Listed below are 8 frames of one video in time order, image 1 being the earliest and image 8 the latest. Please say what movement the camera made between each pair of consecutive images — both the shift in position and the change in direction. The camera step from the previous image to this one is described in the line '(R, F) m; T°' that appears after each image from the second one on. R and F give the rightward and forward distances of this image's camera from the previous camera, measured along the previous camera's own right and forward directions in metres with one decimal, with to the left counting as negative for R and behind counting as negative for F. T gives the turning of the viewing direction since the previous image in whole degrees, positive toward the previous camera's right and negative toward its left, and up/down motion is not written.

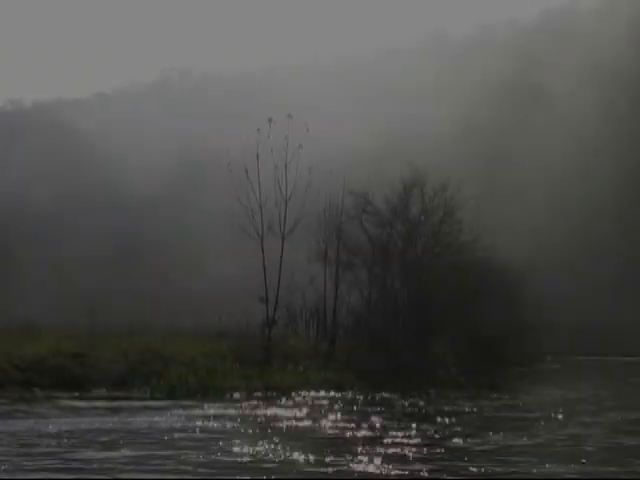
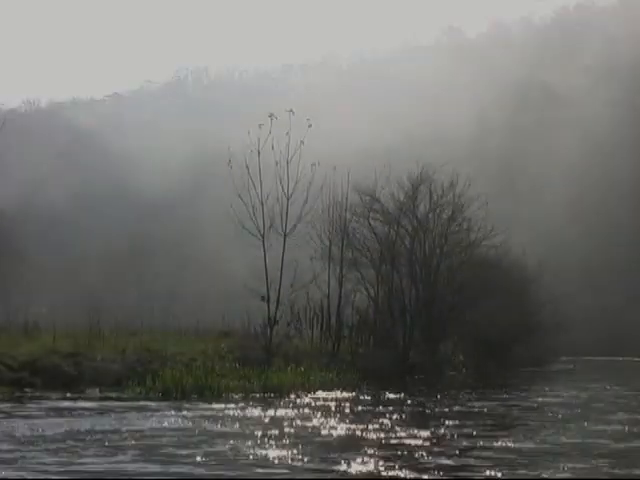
(-1.4, +0.6) m; +2°
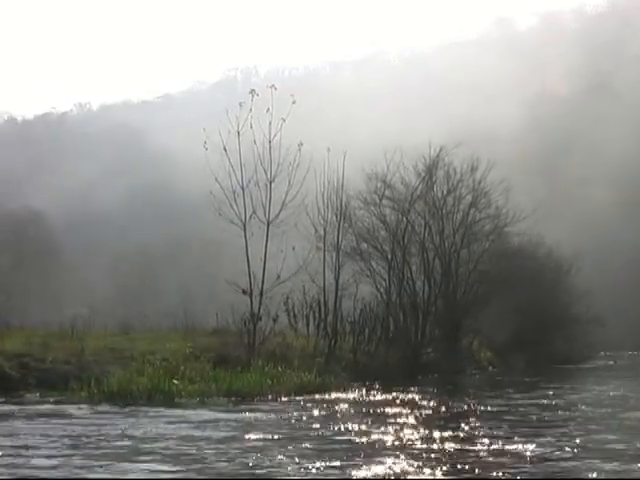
(+2.4, +3.1) m; -3°
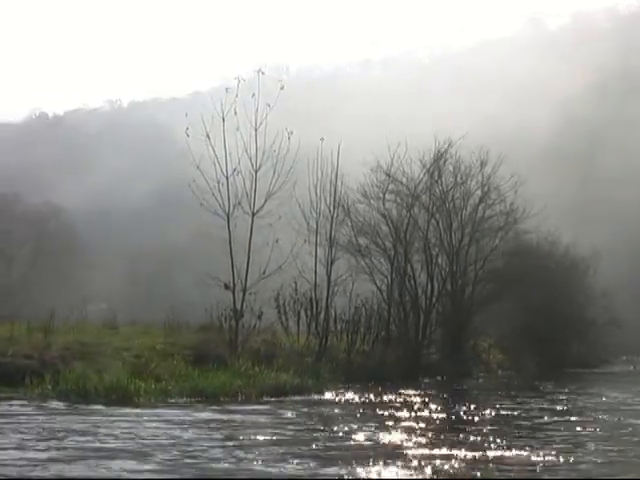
(+1.4, +1.7) m; -2°
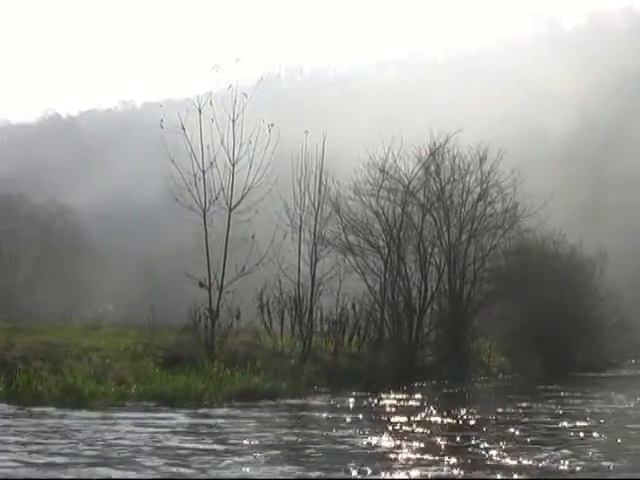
(+1.1, +1.5) m; -1°
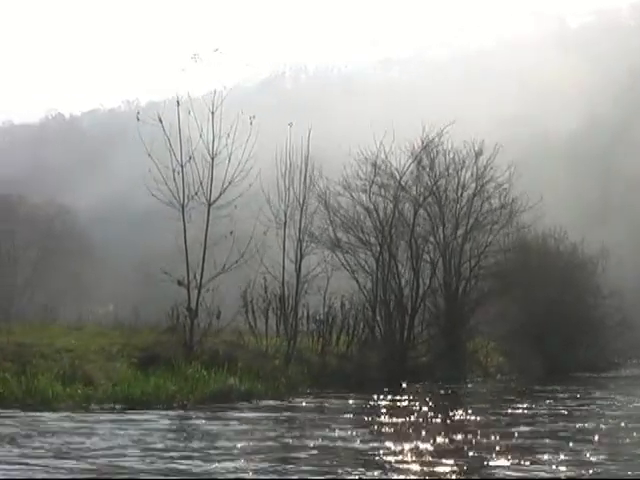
(+0.7, +1.1) m; 0°
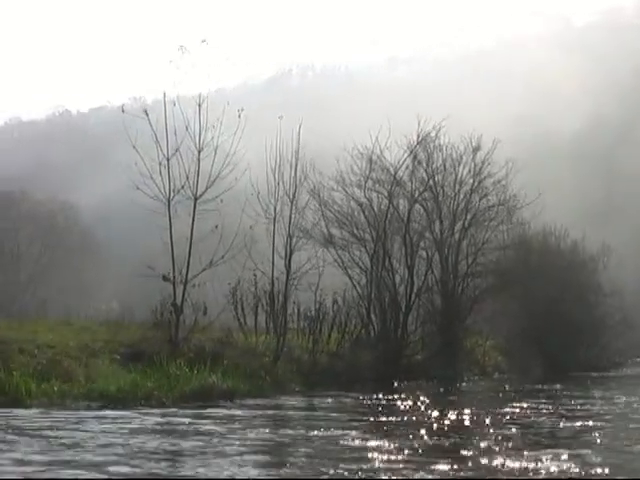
(+0.6, +0.5) m; 0°
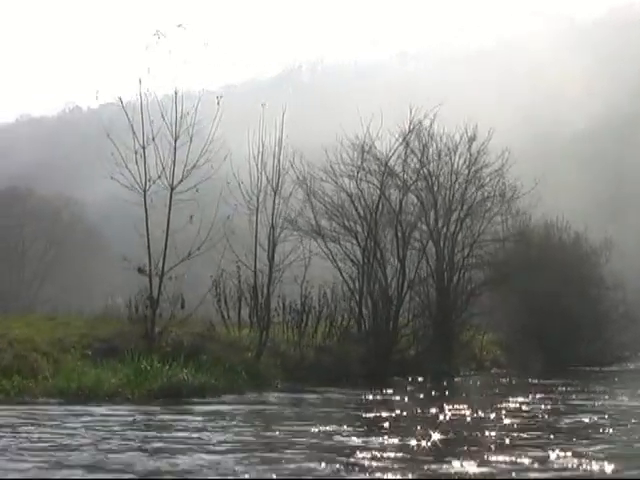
(+0.9, +0.9) m; -1°
